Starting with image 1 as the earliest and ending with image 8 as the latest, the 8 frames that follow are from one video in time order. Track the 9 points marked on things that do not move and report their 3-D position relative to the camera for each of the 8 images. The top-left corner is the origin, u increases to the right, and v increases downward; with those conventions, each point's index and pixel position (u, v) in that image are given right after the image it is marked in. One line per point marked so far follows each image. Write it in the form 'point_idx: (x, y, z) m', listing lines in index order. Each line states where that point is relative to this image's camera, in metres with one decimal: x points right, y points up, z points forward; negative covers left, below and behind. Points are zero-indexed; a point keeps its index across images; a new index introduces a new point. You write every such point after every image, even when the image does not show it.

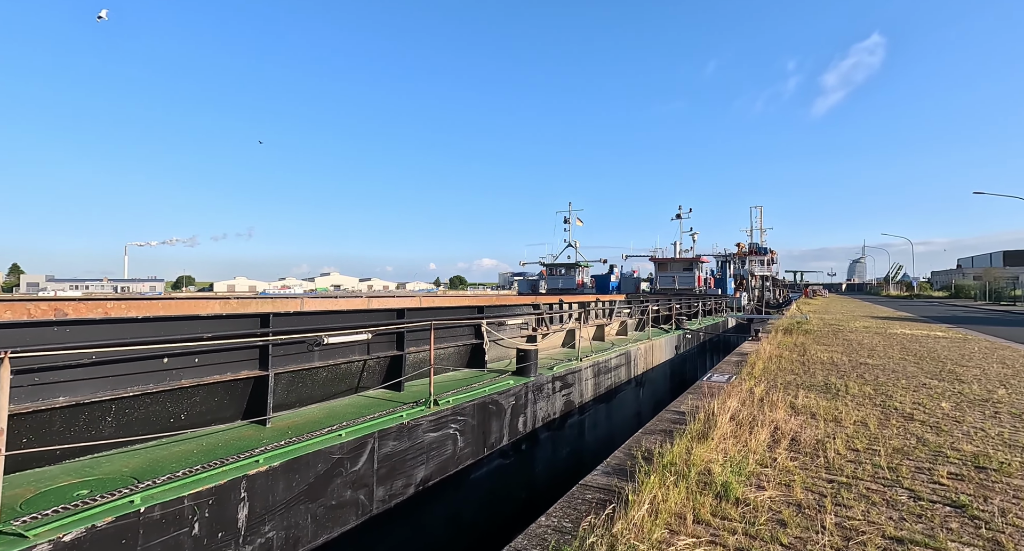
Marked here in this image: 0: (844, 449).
0: (+2.7, -1.4, +4.2) m
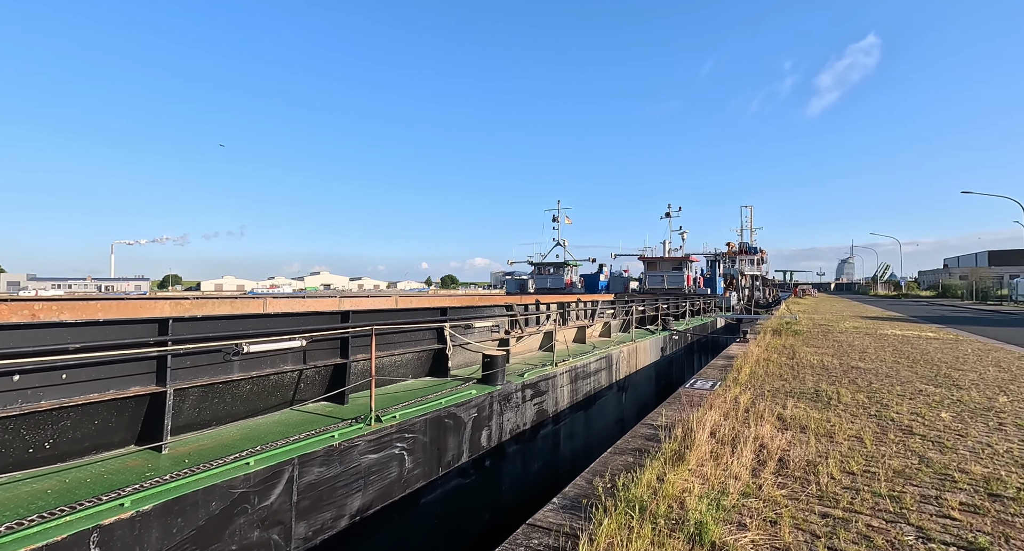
0: (+2.4, -1.4, +3.7) m
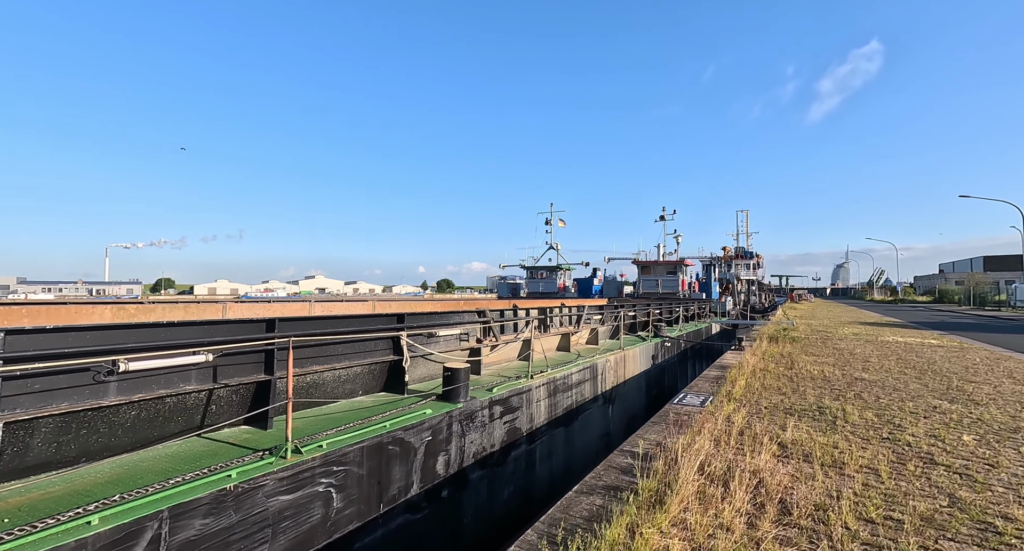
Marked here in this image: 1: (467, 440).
0: (+2.0, -1.4, +3.0) m
1: (-0.5, -1.7, +5.2) m
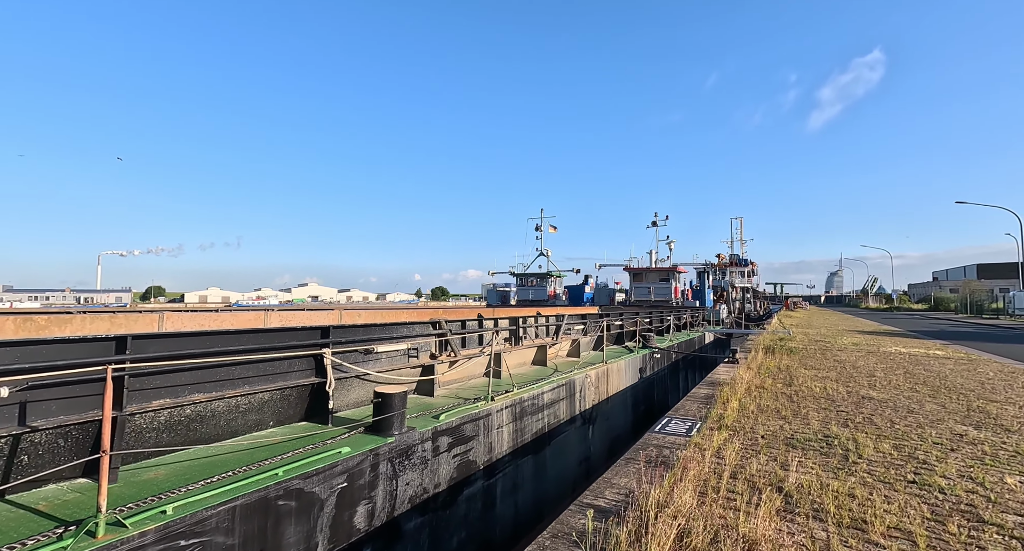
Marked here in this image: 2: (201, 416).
0: (+1.5, -1.5, +2.1) m
1: (-0.9, -1.7, +4.2) m
2: (-2.2, -1.0, +3.7) m
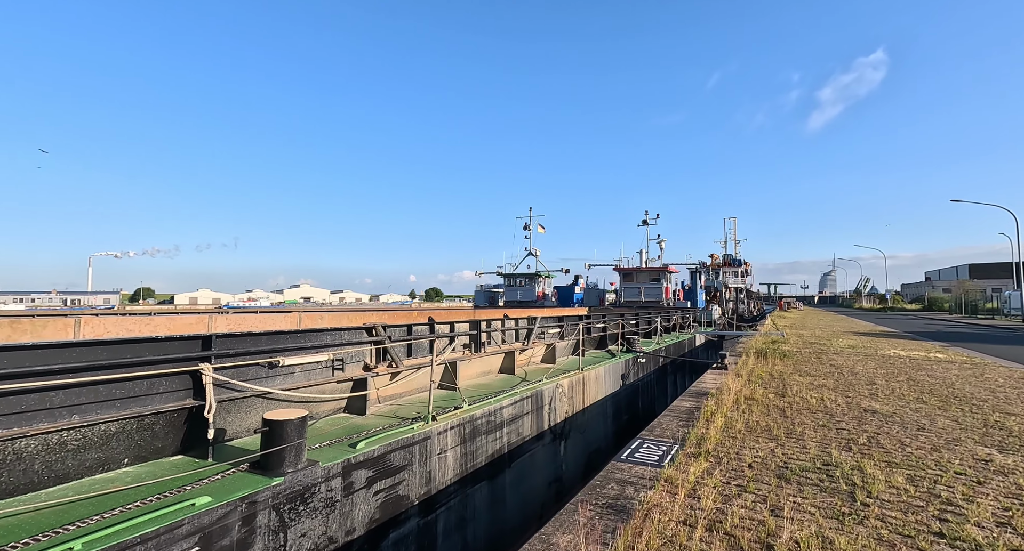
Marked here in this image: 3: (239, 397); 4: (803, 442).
0: (+1.0, -1.4, +1.2) m
1: (-1.4, -1.7, +3.3) m
2: (-2.7, -1.0, +2.8) m
3: (-2.0, -0.9, +3.8) m
4: (+2.9, -1.6, +5.1) m
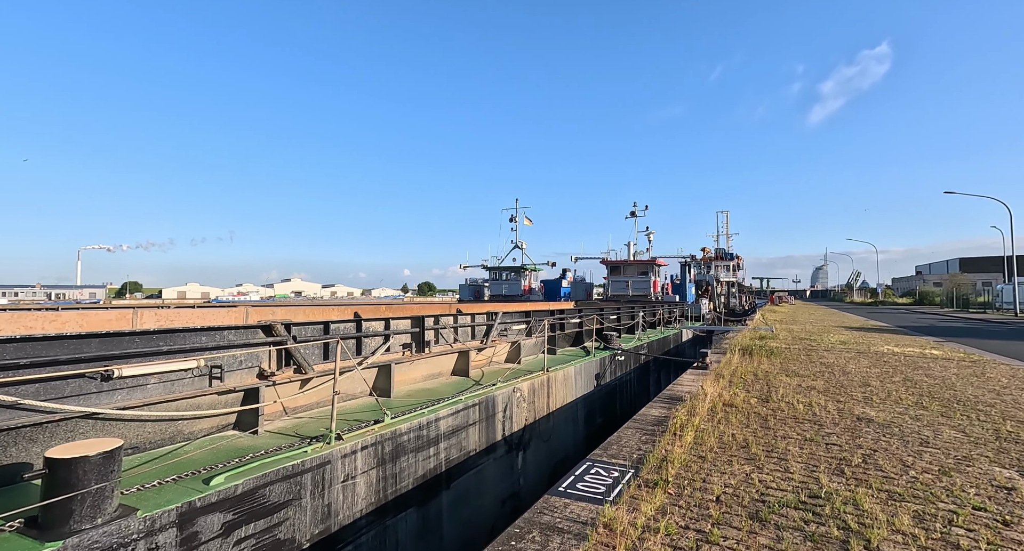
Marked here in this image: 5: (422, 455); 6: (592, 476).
0: (+0.5, -1.4, +0.3) m
1: (-2.1, -1.6, +2.4) m
2: (-3.3, -0.9, +1.8) m
3: (-2.7, -0.8, +2.9) m
4: (+2.3, -1.5, +4.2) m
5: (-0.9, -1.7, +4.9) m
6: (+0.6, -1.5, +3.8) m
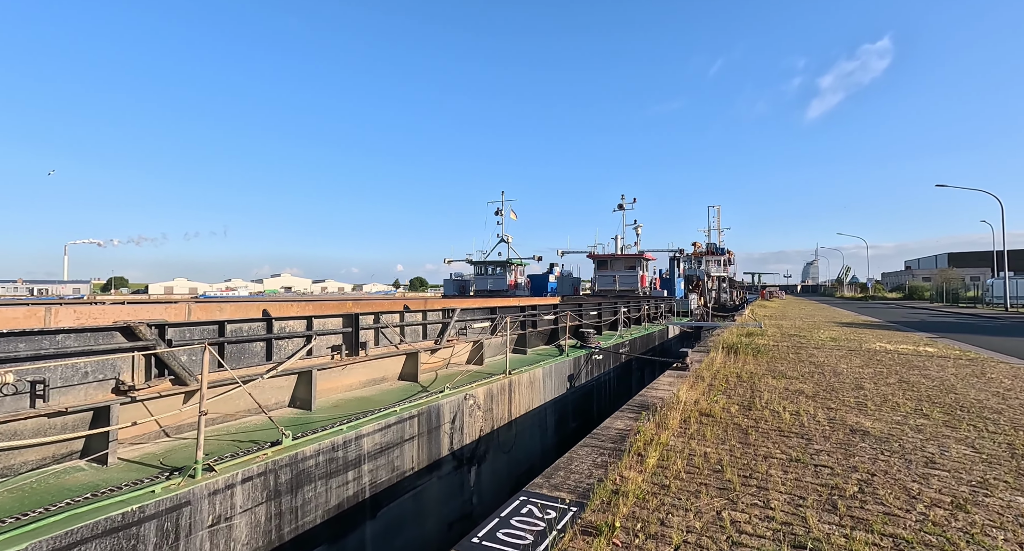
0: (0.0, -1.3, -0.5) m
1: (-2.6, -1.6, +1.6) m
2: (-3.9, -0.9, +1.0) m
3: (-3.2, -0.8, +2.0) m
4: (+1.7, -1.5, +3.4) m
5: (-1.4, -1.7, +4.1) m
6: (+0.1, -1.4, +3.0) m
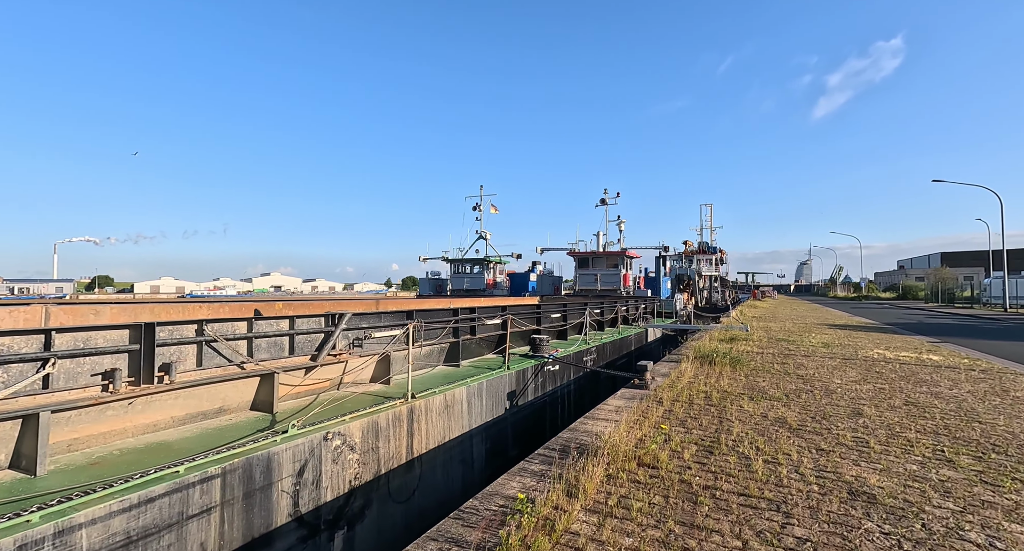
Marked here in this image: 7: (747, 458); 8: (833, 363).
0: (-1.0, -1.3, -2.1) m
1: (-3.6, -1.5, -0.1) m
2: (-4.9, -0.8, -0.7) m
3: (-4.2, -0.7, +0.4) m
4: (+0.7, -1.4, +1.8) m
5: (-2.5, -1.6, +2.4) m
6: (-1.0, -1.4, +1.4) m
7: (+2.0, -1.5, +4.3) m
8: (+6.2, -1.7, +9.9) m
